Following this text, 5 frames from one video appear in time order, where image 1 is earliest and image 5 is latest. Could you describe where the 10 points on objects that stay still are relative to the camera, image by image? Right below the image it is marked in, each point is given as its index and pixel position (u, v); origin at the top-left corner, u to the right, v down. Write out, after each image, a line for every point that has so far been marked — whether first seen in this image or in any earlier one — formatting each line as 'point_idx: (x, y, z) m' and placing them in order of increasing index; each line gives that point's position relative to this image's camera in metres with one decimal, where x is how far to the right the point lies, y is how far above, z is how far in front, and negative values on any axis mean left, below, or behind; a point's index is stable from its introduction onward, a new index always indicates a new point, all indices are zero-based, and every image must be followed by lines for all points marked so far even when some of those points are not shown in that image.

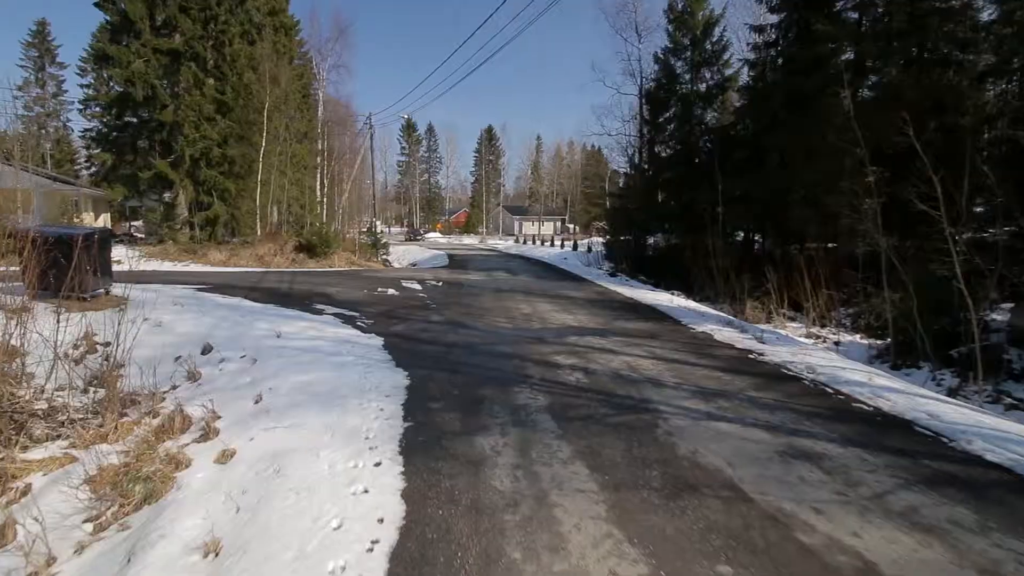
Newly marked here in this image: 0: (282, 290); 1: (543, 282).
0: (-4.6, 0.0, +10.2) m
1: (+0.8, +0.1, +13.5) m
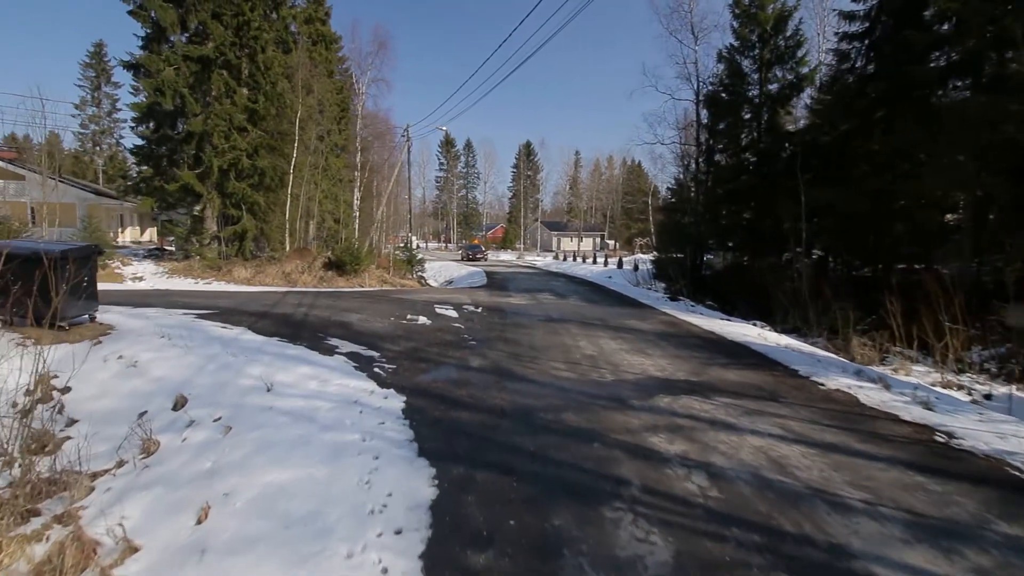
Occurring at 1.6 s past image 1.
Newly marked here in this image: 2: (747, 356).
0: (-3.7, -0.5, +8.6) m
1: (+2.0, -0.5, +11.5) m
2: (+3.4, -1.0, +7.3) m
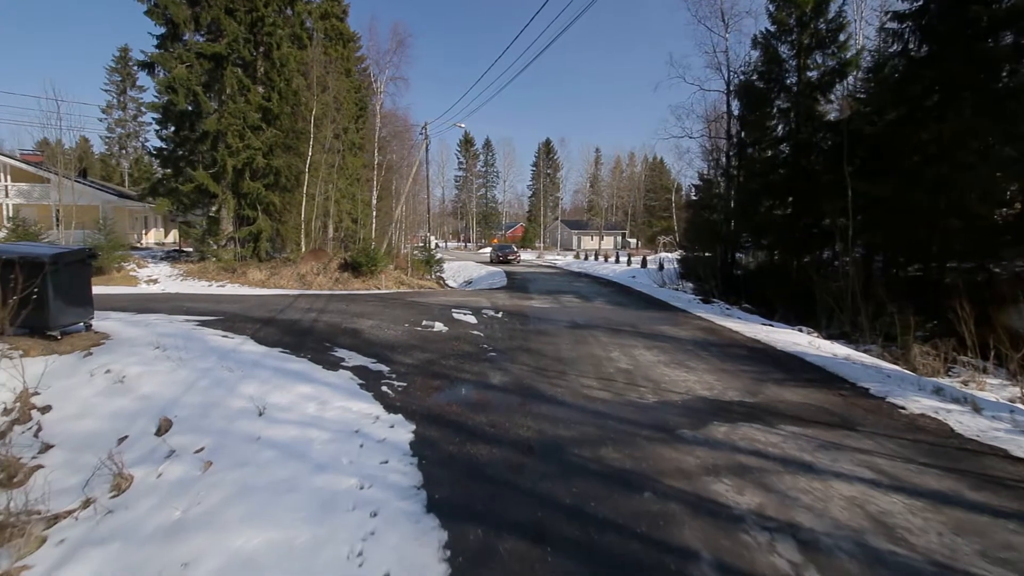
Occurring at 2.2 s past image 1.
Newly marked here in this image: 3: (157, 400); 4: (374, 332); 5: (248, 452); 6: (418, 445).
0: (-3.3, -0.6, +8.1) m
1: (+2.4, -0.5, +10.7) m
2: (+3.7, -1.0, +6.4) m
3: (-3.5, -1.1, +5.1) m
4: (-2.1, -0.7, +7.6) m
5: (-1.9, -1.2, +3.8) m
6: (-0.7, -1.1, +3.7) m
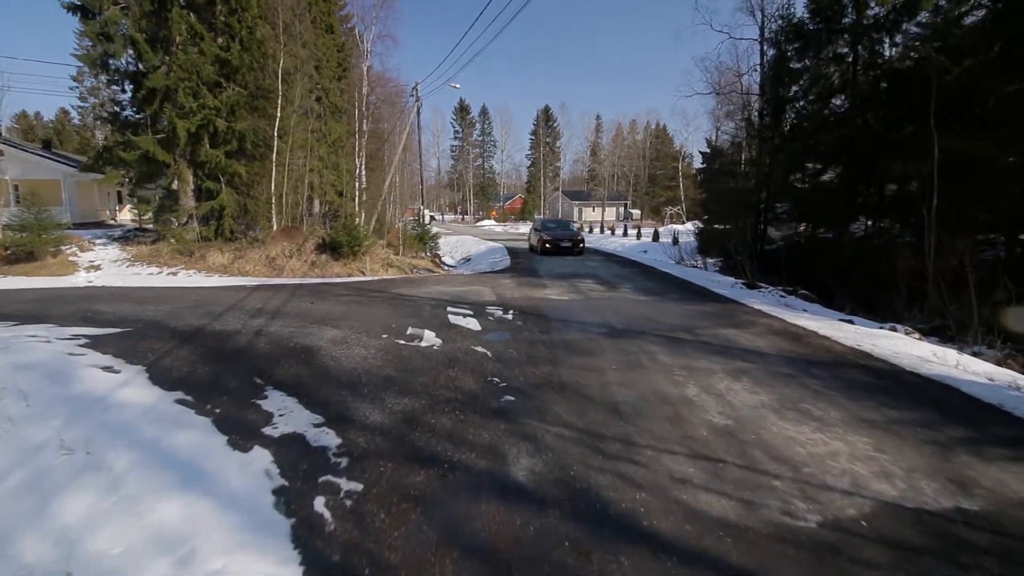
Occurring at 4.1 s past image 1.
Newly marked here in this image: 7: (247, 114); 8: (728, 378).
0: (-3.1, -0.6, +5.8) m
1: (+2.6, -0.3, +8.5) m
2: (+3.9, -1.1, +4.2) m
3: (-3.3, -1.3, +2.8) m
4: (-1.9, -0.7, +5.4) m
5: (-1.7, -1.4, +1.5) m
6: (-0.4, -1.4, +1.5) m
7: (-8.0, +5.2, +15.3) m
8: (+2.1, -0.8, +4.9) m
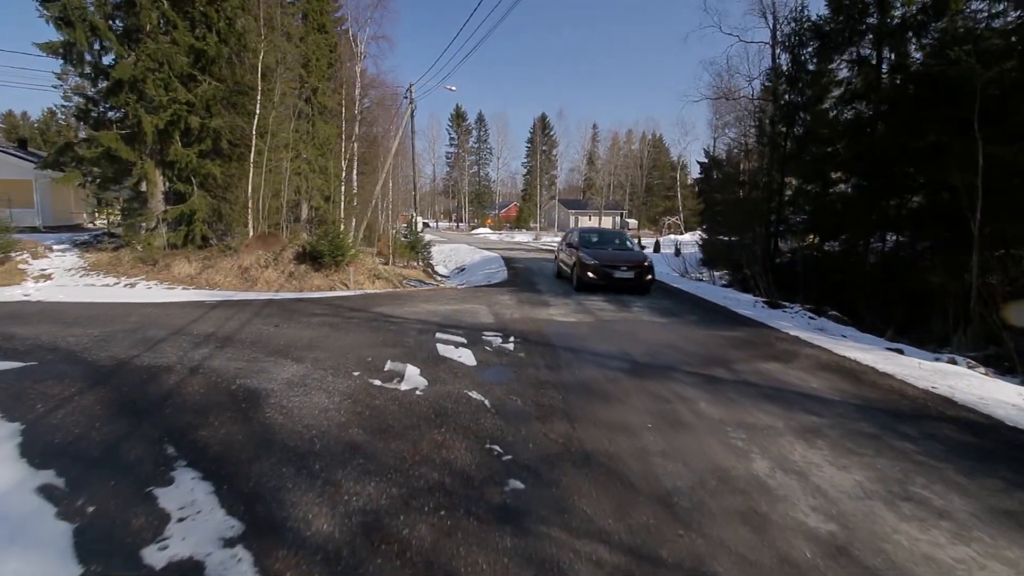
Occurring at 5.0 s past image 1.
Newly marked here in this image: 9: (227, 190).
0: (-3.1, -0.8, +4.6) m
1: (+2.6, -0.7, +7.3) m
2: (+3.9, -1.3, +3.0) m
3: (-3.3, -1.5, +1.6) m
4: (-1.8, -0.9, +4.2) m
5: (-1.6, -1.6, +0.3) m
6: (-0.4, -1.5, +0.3) m
7: (-8.0, +4.9, +14.1) m
8: (+2.1, -1.1, +3.7) m
9: (-8.2, +2.8, +14.6) m
